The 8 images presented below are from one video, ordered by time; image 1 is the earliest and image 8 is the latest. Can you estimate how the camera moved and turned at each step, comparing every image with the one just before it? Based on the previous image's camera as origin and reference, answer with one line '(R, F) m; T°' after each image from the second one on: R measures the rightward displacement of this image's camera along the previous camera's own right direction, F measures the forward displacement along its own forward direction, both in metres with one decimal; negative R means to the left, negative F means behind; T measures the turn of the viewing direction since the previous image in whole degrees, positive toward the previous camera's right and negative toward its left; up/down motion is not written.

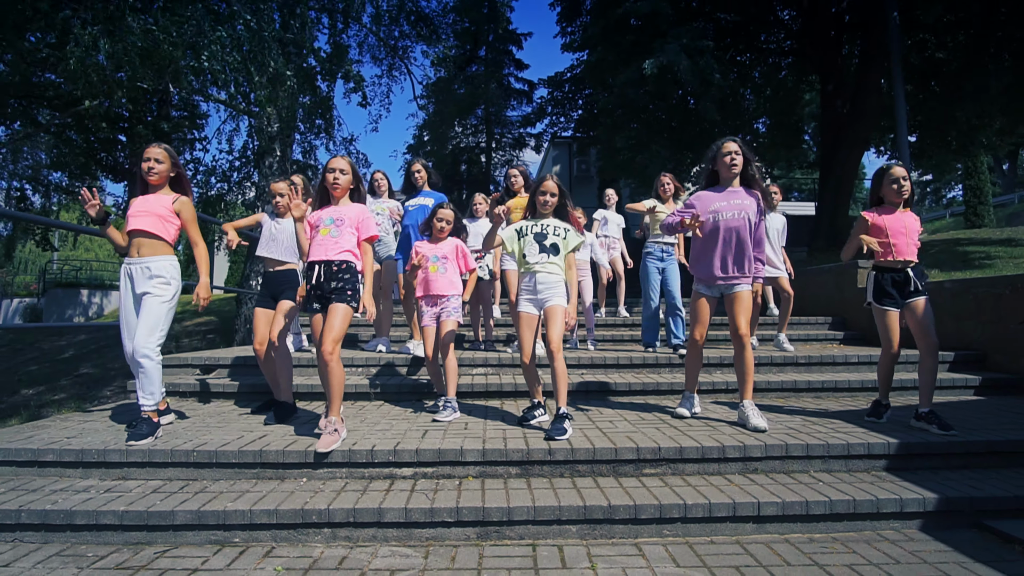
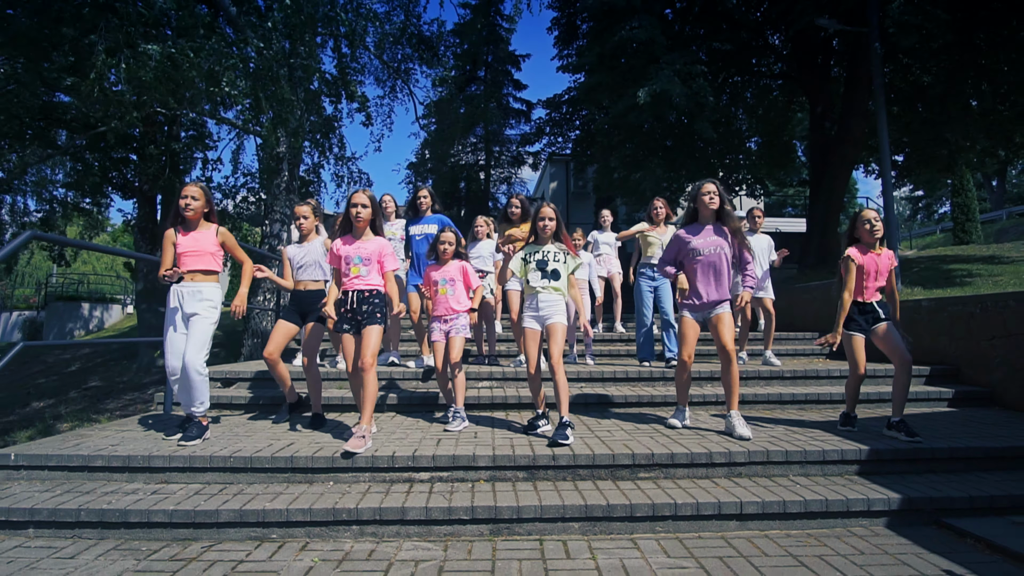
(-0.1, -0.4) m; 0°
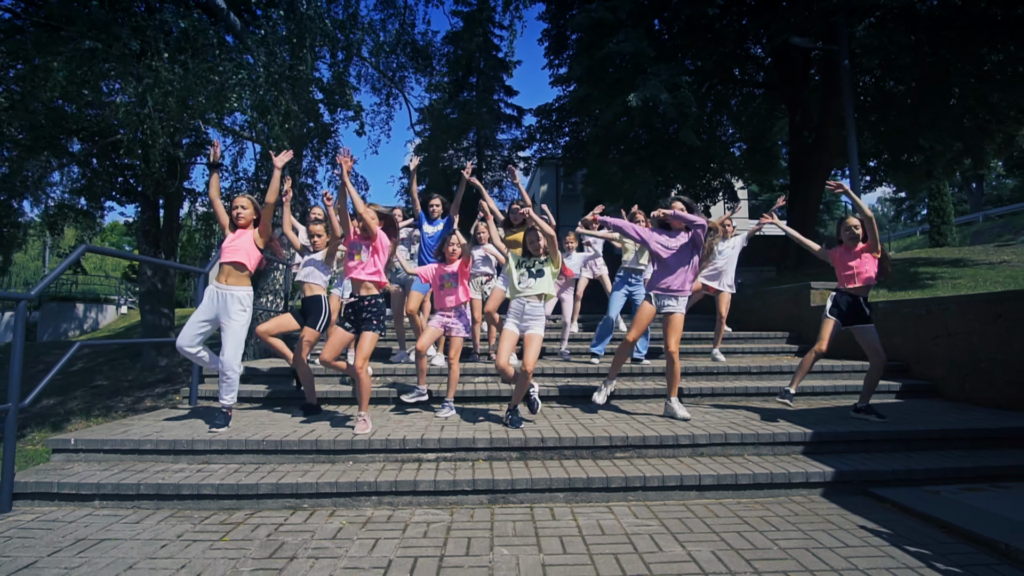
(0.0, -0.7) m; +1°
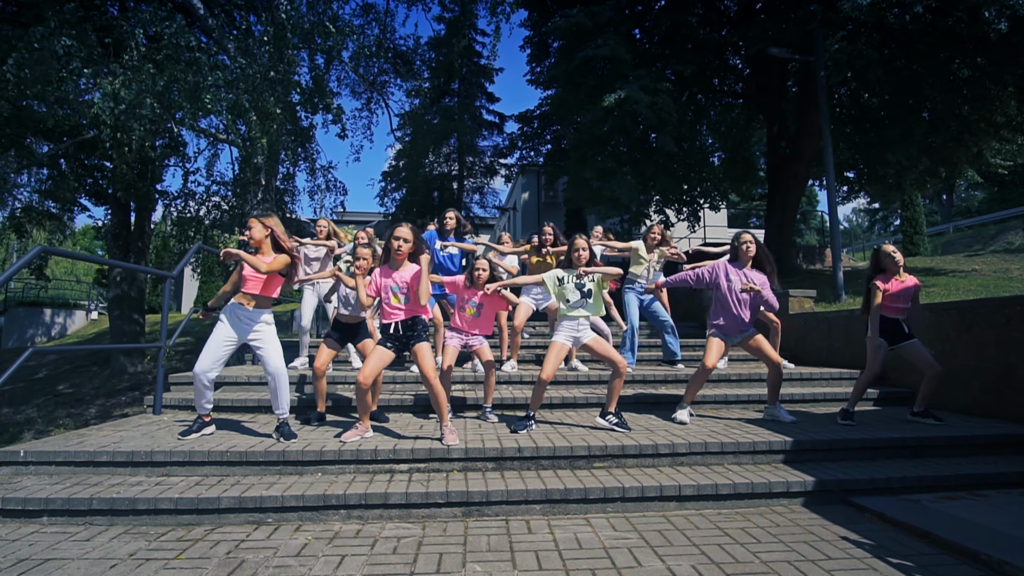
(0.0, +0.1) m; +2°
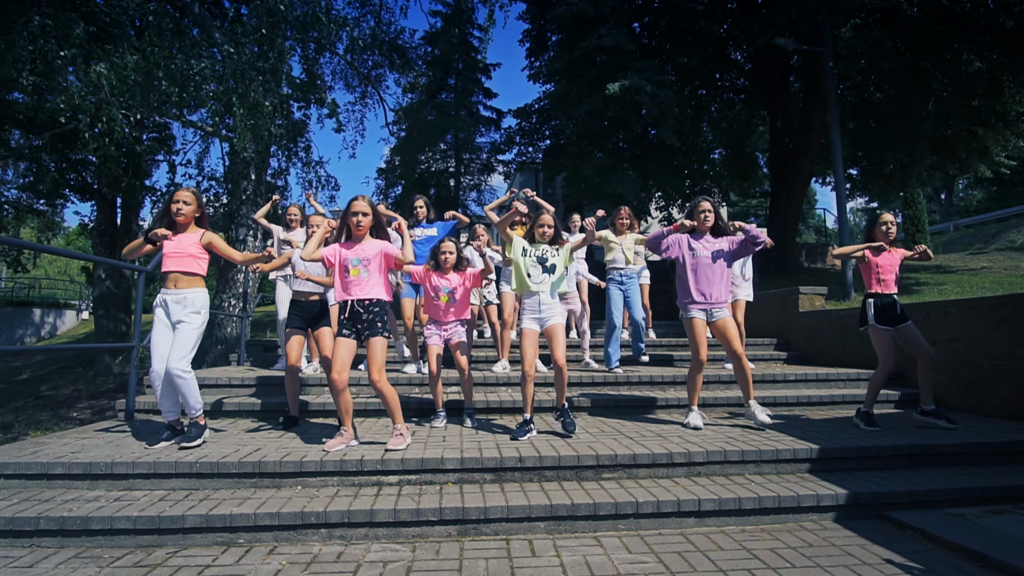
(0.0, +0.4) m; 0°
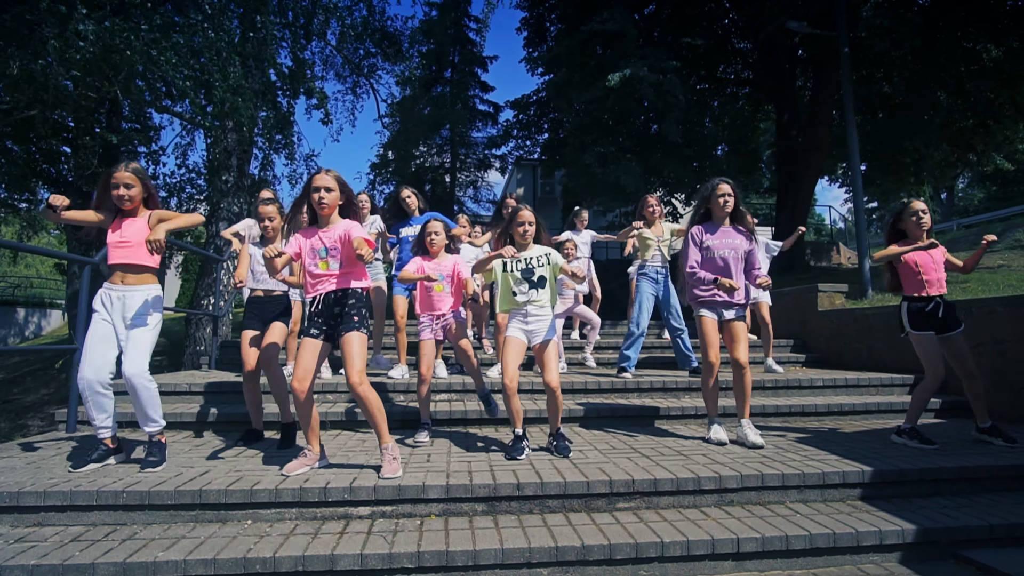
(0.0, +0.7) m; 0°
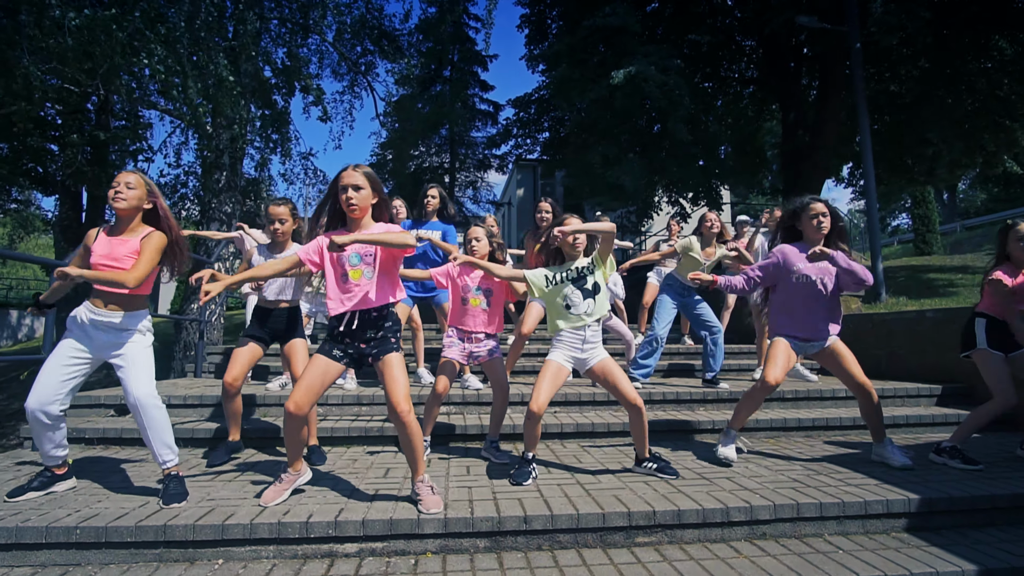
(0.0, +0.4) m; 0°
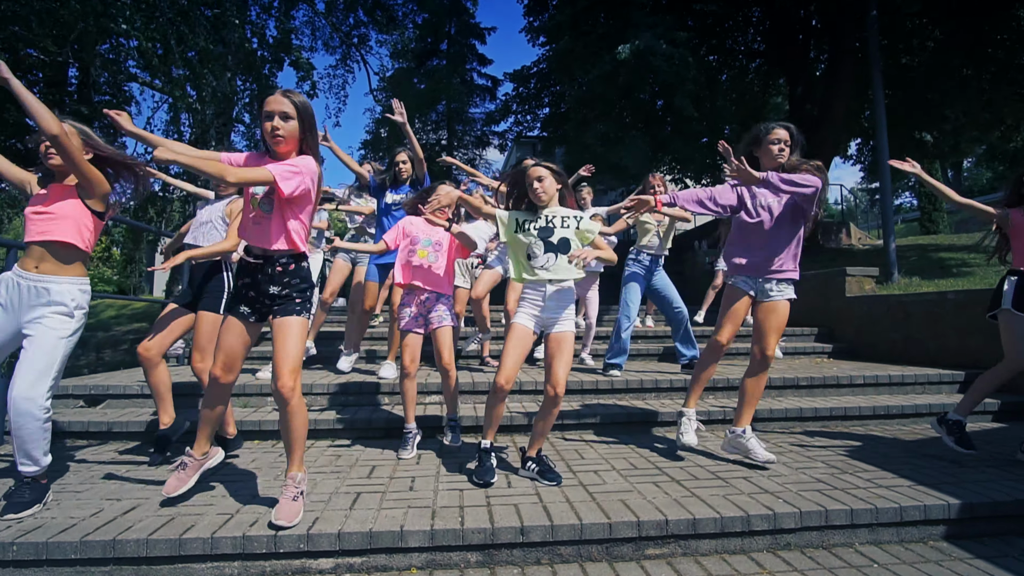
(0.0, +0.4) m; 0°
